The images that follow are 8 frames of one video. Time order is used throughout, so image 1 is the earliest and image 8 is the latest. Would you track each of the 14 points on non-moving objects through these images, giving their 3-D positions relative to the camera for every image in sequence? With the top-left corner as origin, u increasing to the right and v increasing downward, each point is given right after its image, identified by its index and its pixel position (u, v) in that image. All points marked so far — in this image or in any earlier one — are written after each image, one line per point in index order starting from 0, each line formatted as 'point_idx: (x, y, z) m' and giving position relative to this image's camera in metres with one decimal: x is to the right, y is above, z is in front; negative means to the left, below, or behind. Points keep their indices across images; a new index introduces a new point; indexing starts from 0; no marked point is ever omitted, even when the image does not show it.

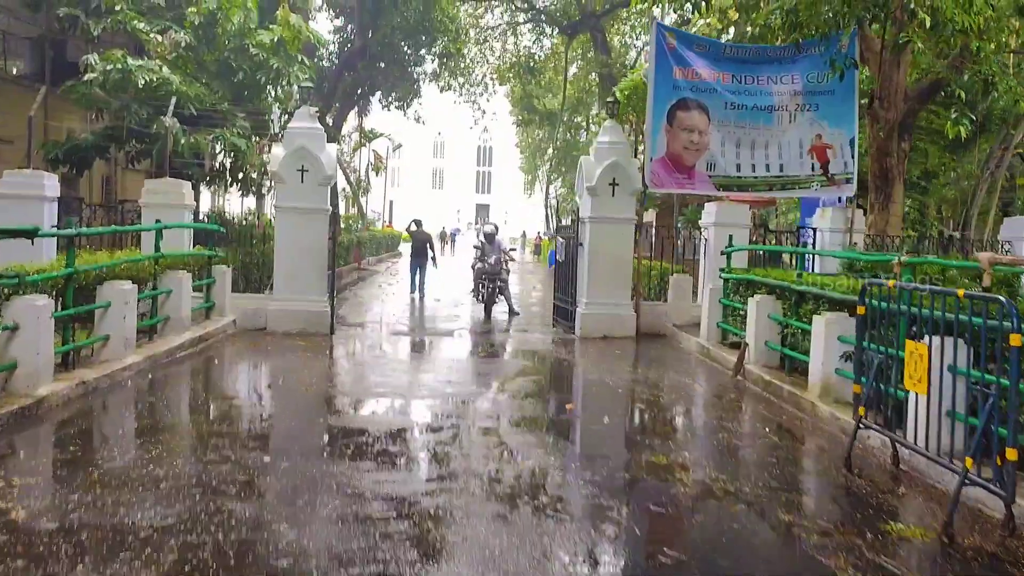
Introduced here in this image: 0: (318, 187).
0: (-2.5, +1.3, +11.3) m
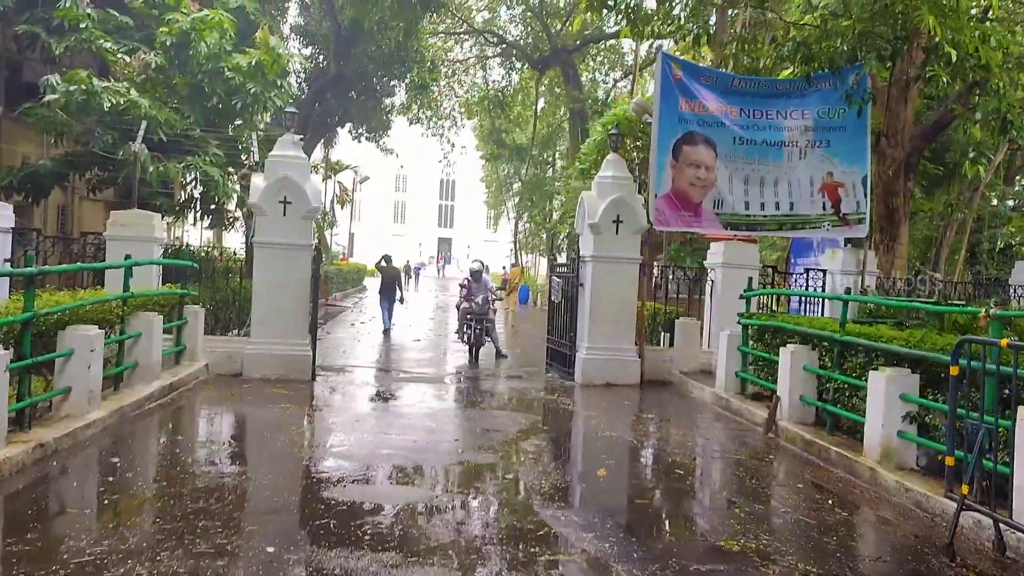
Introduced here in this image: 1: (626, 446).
0: (-2.5, +0.8, +10.4) m
1: (+1.0, -1.4, +7.9) m
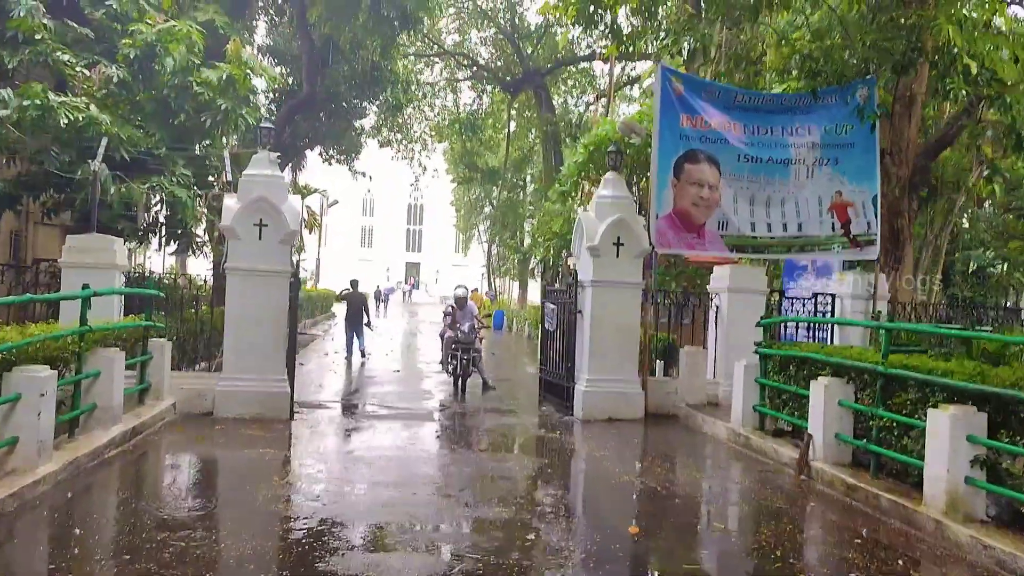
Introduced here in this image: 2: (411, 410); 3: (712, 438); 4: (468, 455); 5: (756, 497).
0: (-2.5, +0.5, +9.6) m
1: (+1.1, -1.7, +7.2) m
2: (-1.3, -1.5, +11.1) m
3: (+2.1, -1.6, +9.3) m
4: (-0.4, -1.6, +8.3) m
5: (+1.9, -1.6, +6.9) m
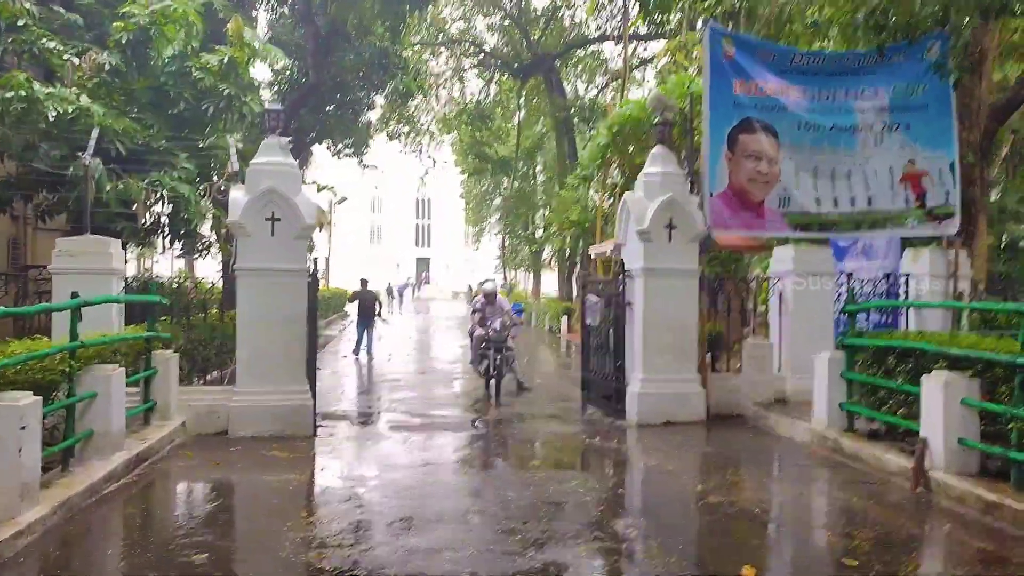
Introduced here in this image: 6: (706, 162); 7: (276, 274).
0: (-2.1, +0.5, +8.5) m
1: (+1.6, -1.6, +6.1) m
2: (-0.8, -1.5, +10.1) m
3: (+2.6, -1.4, +8.2) m
4: (0.0, -1.5, +7.3) m
5: (+2.4, -1.5, +5.9) m
6: (+2.1, +1.4, +9.7) m
7: (-2.3, +0.1, +8.5) m
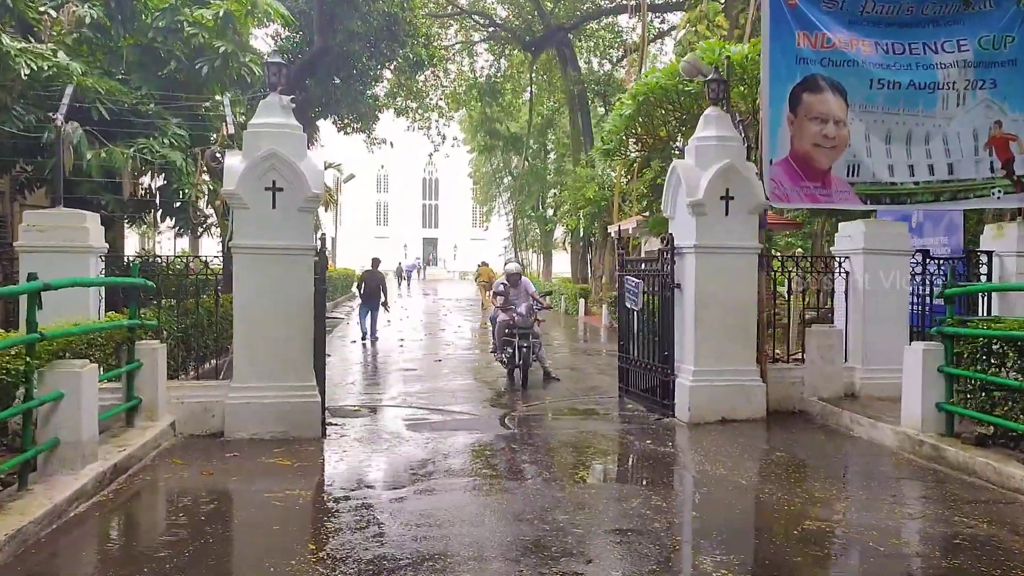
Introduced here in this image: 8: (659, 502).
0: (-1.8, +0.6, +7.4) m
1: (+1.9, -1.4, +5.1) m
2: (-0.5, -1.3, +9.0) m
3: (+2.9, -1.3, +7.1) m
4: (+0.4, -1.4, +6.2) m
5: (+2.7, -1.4, +4.8) m
6: (+2.5, +1.6, +8.5) m
7: (-2.0, +0.3, +7.4) m
8: (+1.0, -1.4, +5.7) m
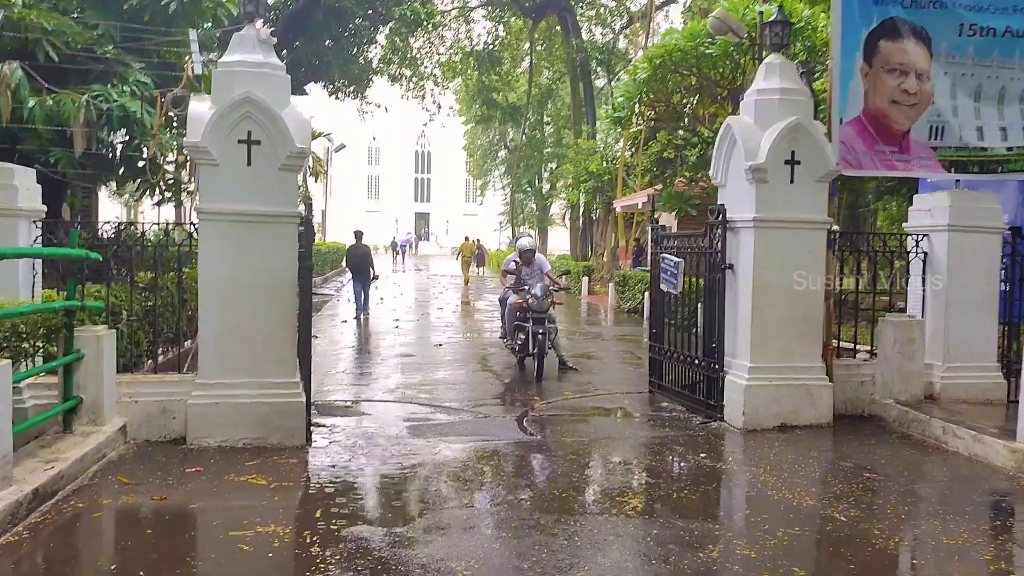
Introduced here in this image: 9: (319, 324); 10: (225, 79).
0: (-1.6, +0.8, +6.1) m
1: (+2.1, -1.4, +3.8) m
2: (-0.3, -1.1, +7.7) m
3: (+3.1, -1.2, +5.9) m
4: (+0.5, -1.3, +5.0) m
5: (+2.9, -1.4, +3.5) m
6: (+2.7, +1.7, +7.2) m
7: (-1.8, +0.5, +6.0) m
8: (+1.1, -1.3, +4.5) m
9: (-3.5, -0.6, +15.8) m
10: (-2.0, +1.5, +6.1) m
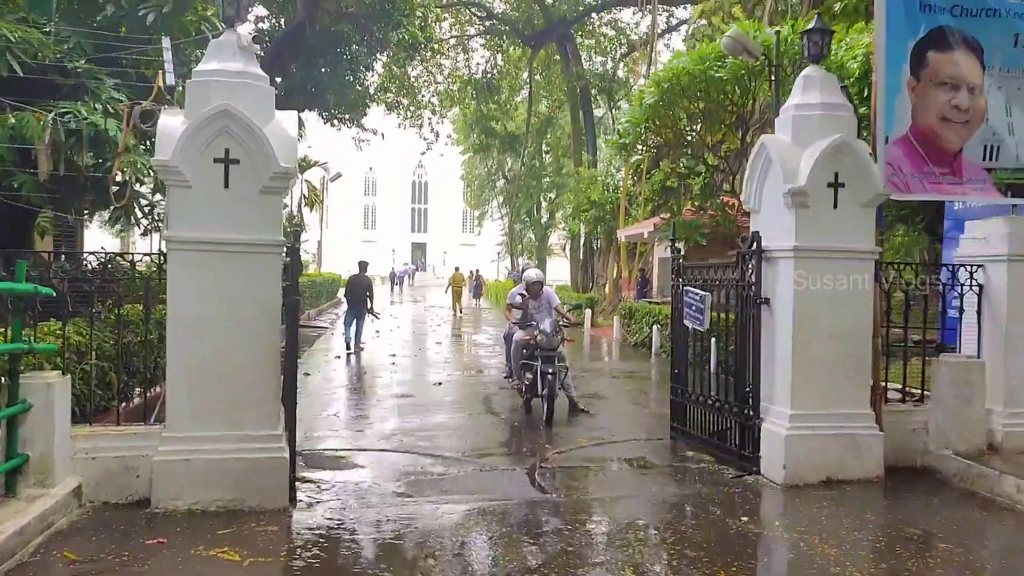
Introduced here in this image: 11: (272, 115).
0: (-1.5, +0.6, +5.4) m
1: (+2.2, -1.5, +3.0) m
2: (-0.2, -1.4, +6.9) m
3: (+3.2, -1.4, +5.1) m
4: (+0.6, -1.5, +4.2) m
5: (+3.0, -1.5, +2.8) m
6: (+2.7, +1.5, +6.5) m
7: (-1.7, +0.2, +5.3) m
8: (+1.2, -1.5, +3.7) m
9: (-3.4, -1.2, +15.0) m
10: (-1.9, +1.2, +5.4) m
11: (-1.5, +1.1, +5.6) m
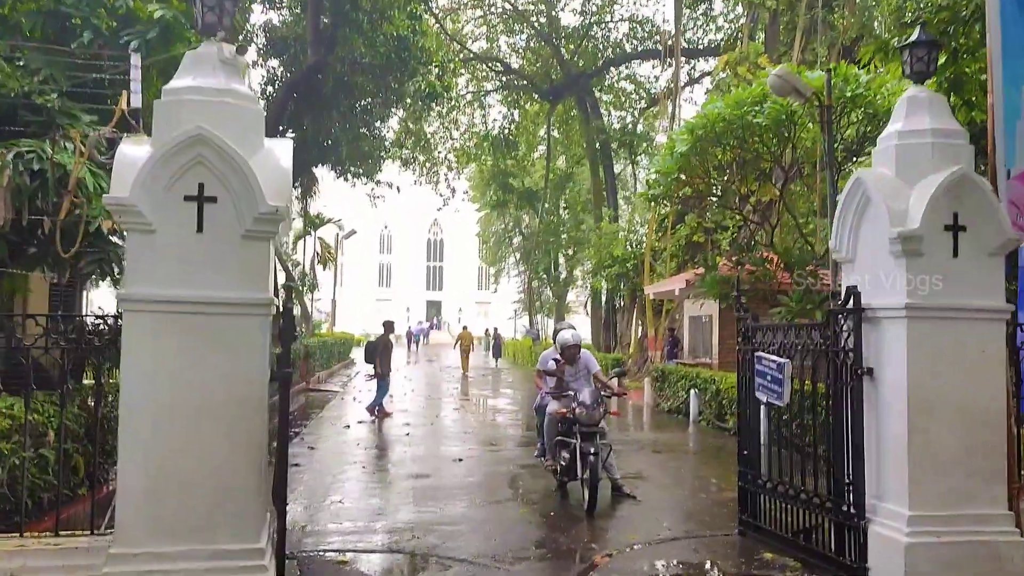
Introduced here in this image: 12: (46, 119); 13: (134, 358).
0: (-1.3, +0.2, +4.3) m
1: (+2.4, -1.7, +1.7) m
2: (0.0, -1.8, +5.7) m
3: (+3.4, -1.7, +3.8) m
4: (+0.8, -1.7, +2.9) m
5: (+3.2, -1.7, +1.4) m
6: (+3.0, +1.1, +5.4) m
7: (-1.5, -0.1, +4.2) m
8: (+1.4, -1.7, +2.4) m
9: (-3.0, -2.2, +13.8) m
10: (-1.7, +0.9, +4.3) m
11: (-1.3, +0.7, +4.5) m
12: (-4.4, +1.6, +8.6) m
13: (-1.8, -0.3, +4.1) m
